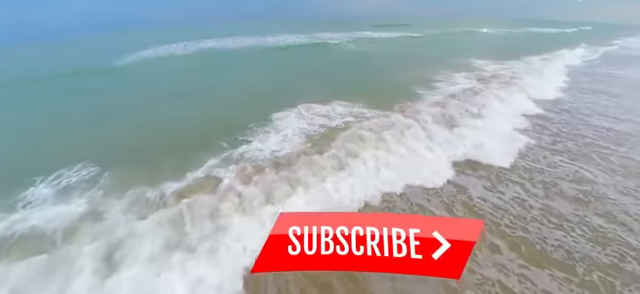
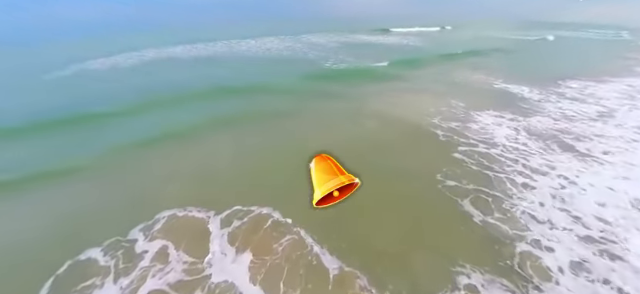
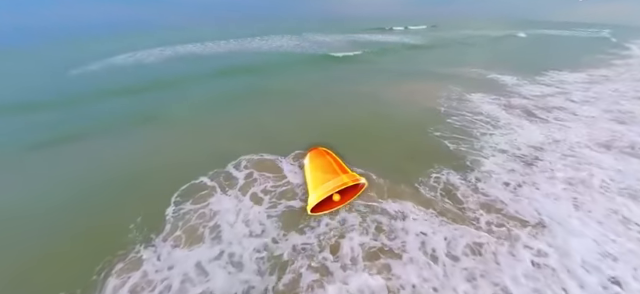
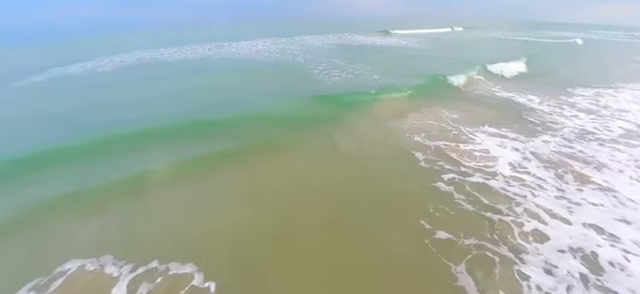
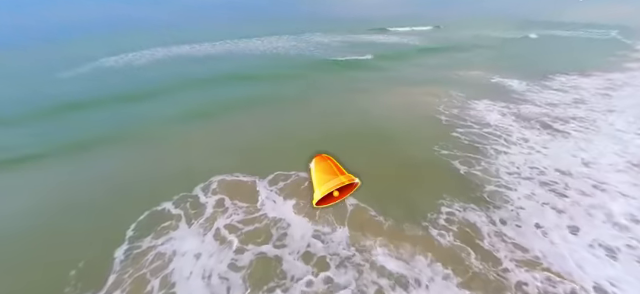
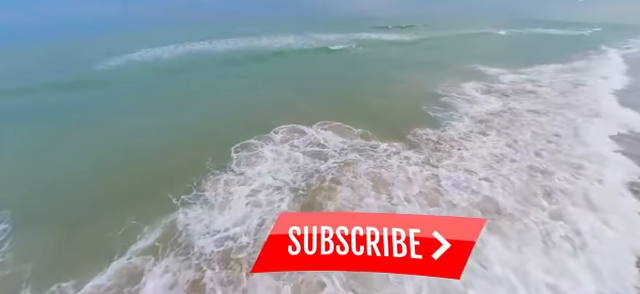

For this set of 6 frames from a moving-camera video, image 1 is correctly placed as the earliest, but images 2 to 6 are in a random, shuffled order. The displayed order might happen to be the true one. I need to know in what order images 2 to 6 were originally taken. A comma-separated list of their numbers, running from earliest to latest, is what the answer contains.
6, 3, 5, 2, 4
